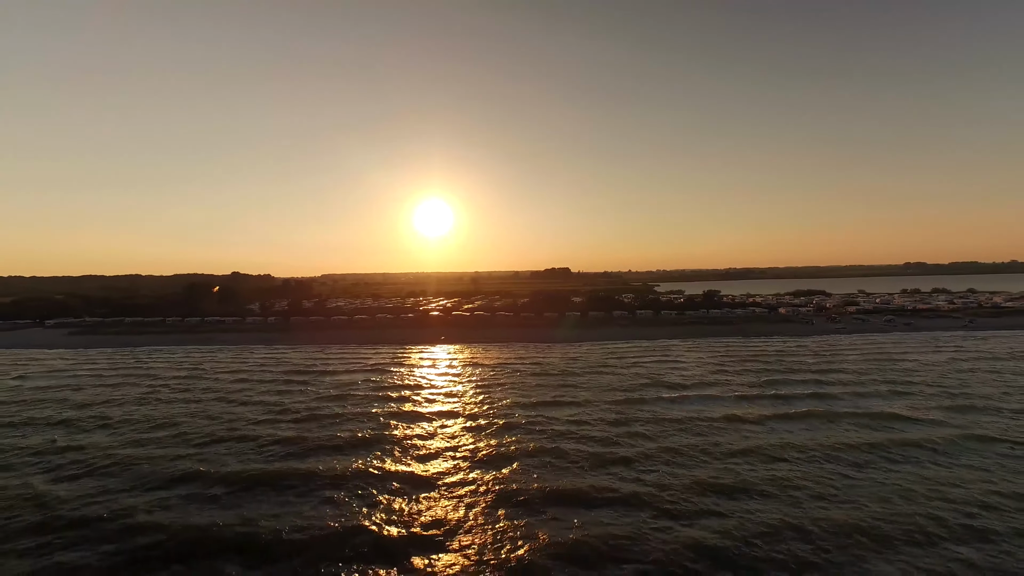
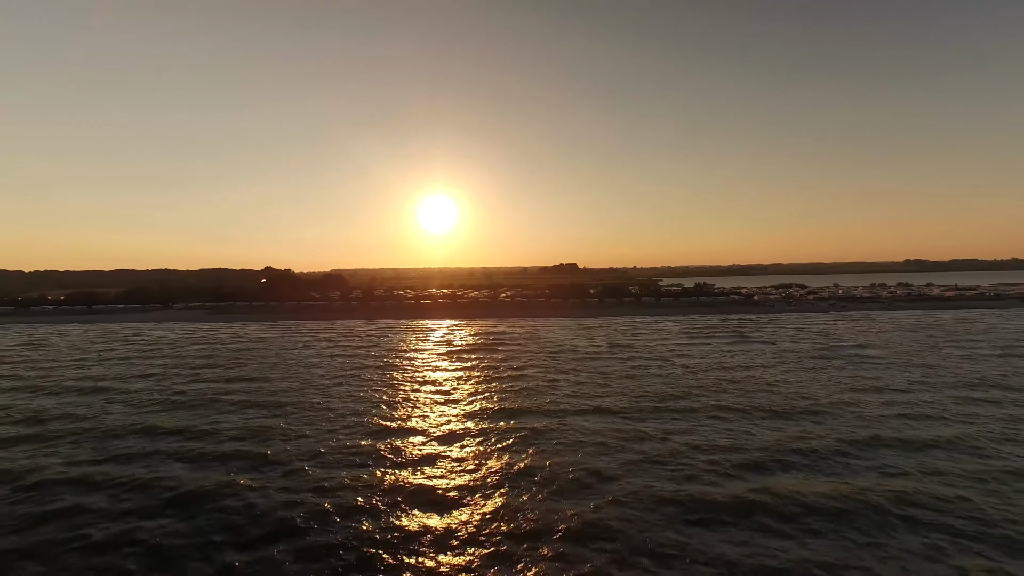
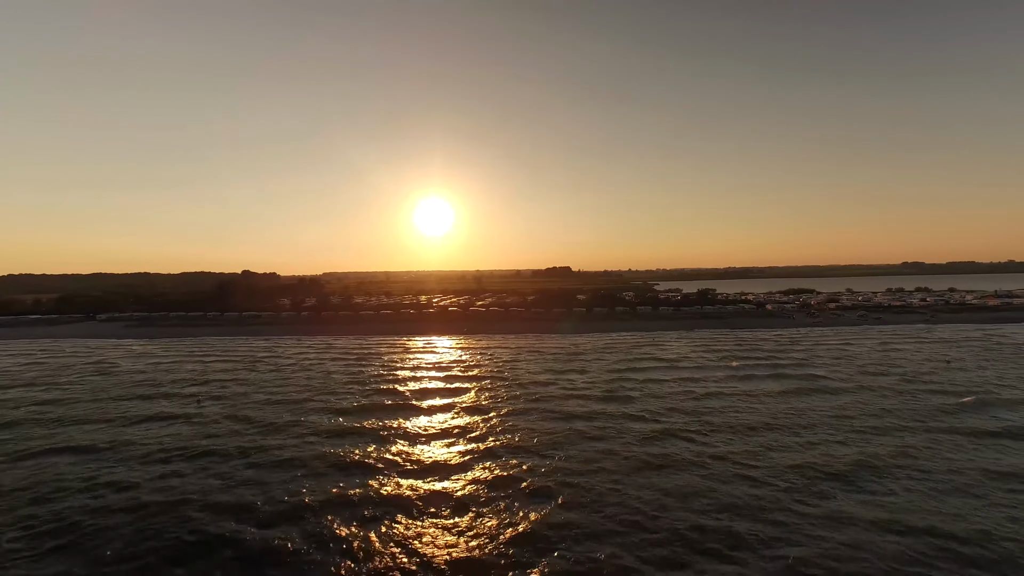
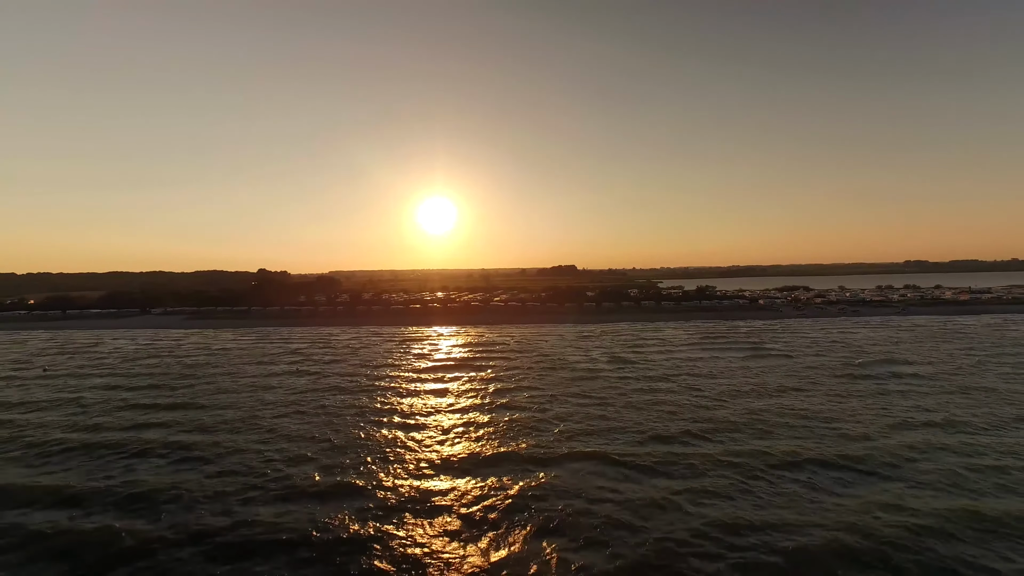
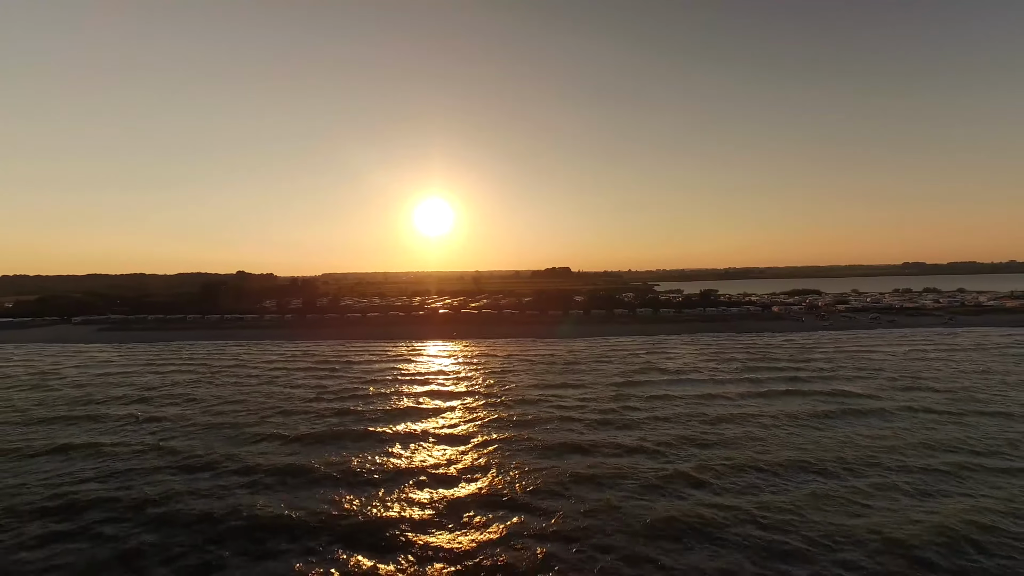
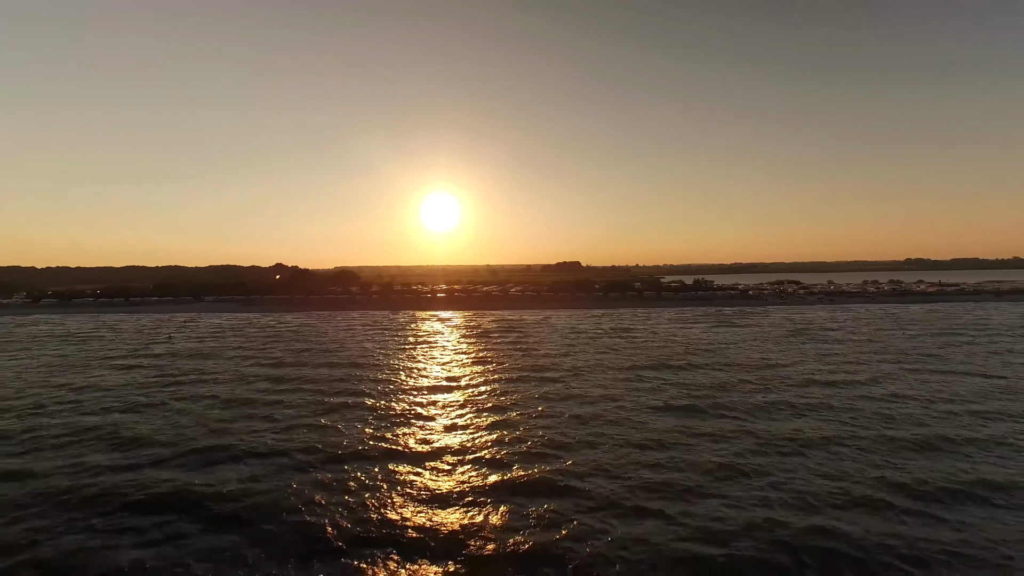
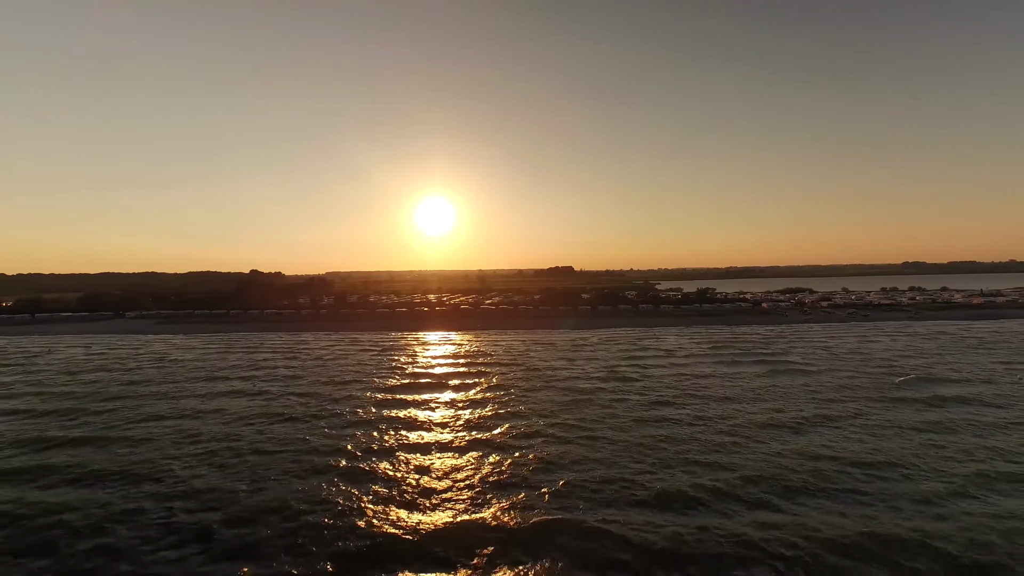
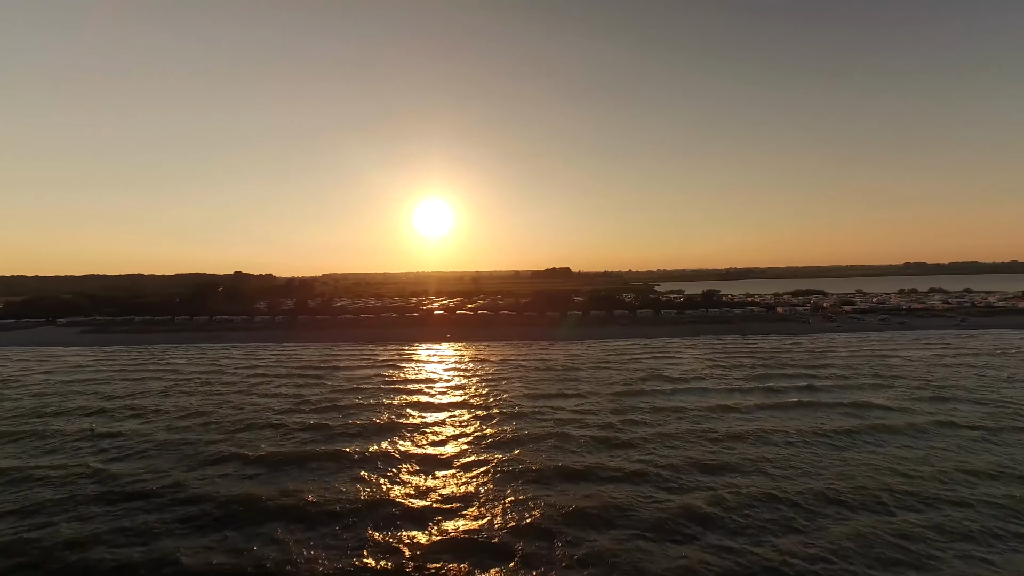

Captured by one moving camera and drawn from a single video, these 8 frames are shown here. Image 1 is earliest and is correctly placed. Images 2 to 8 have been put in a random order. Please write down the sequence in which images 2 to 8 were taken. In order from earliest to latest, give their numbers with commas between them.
8, 5, 3, 7, 4, 2, 6
